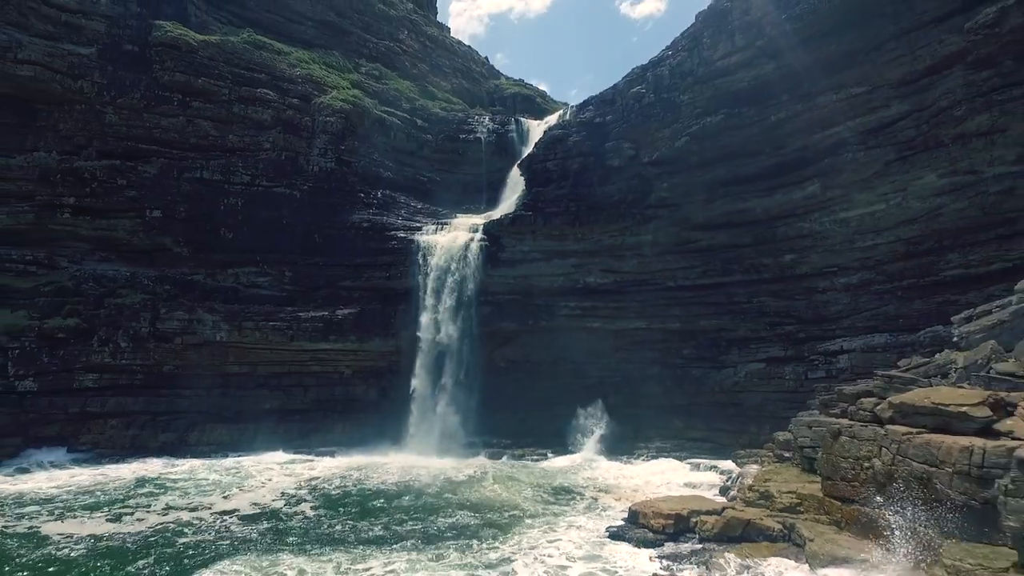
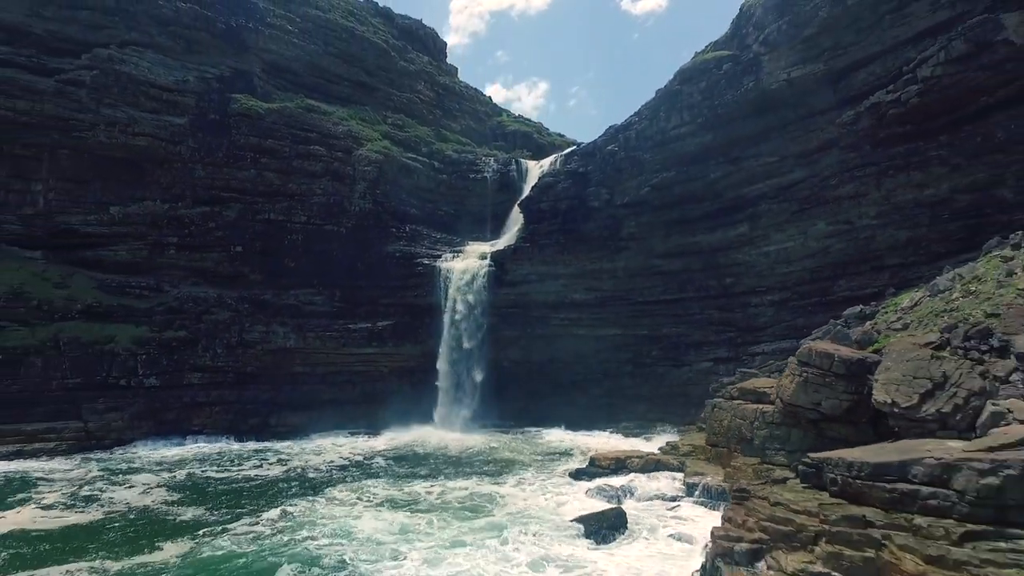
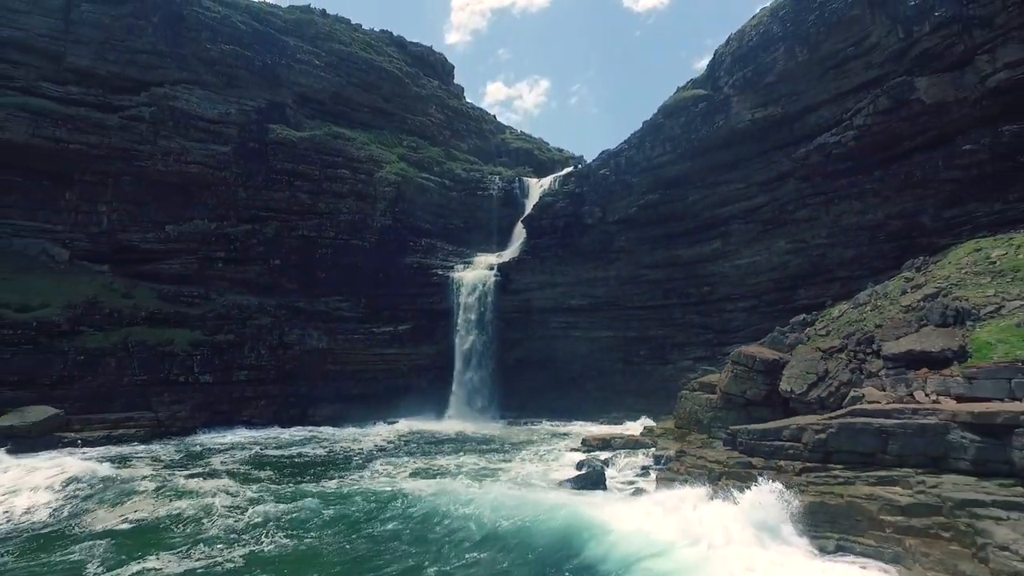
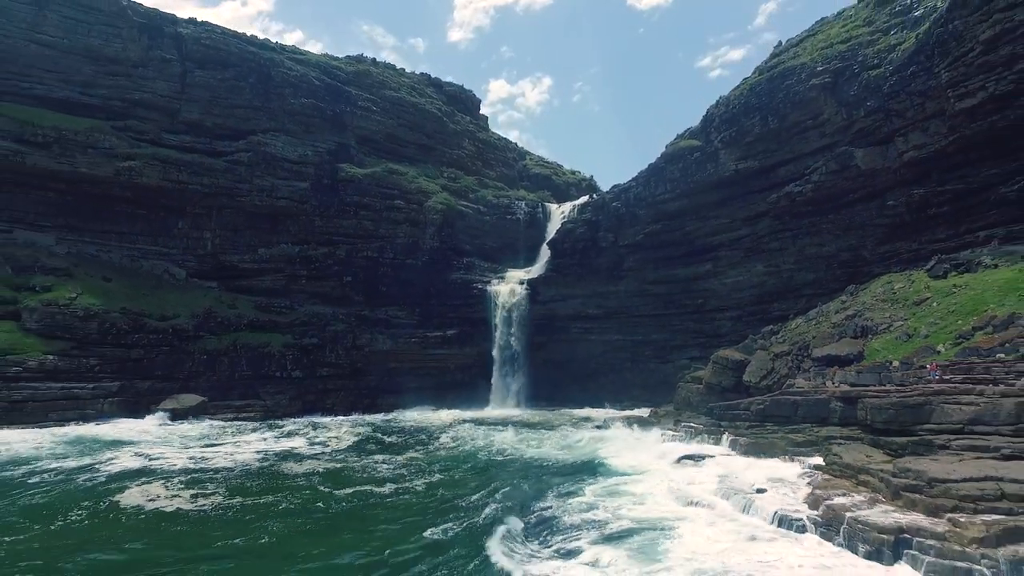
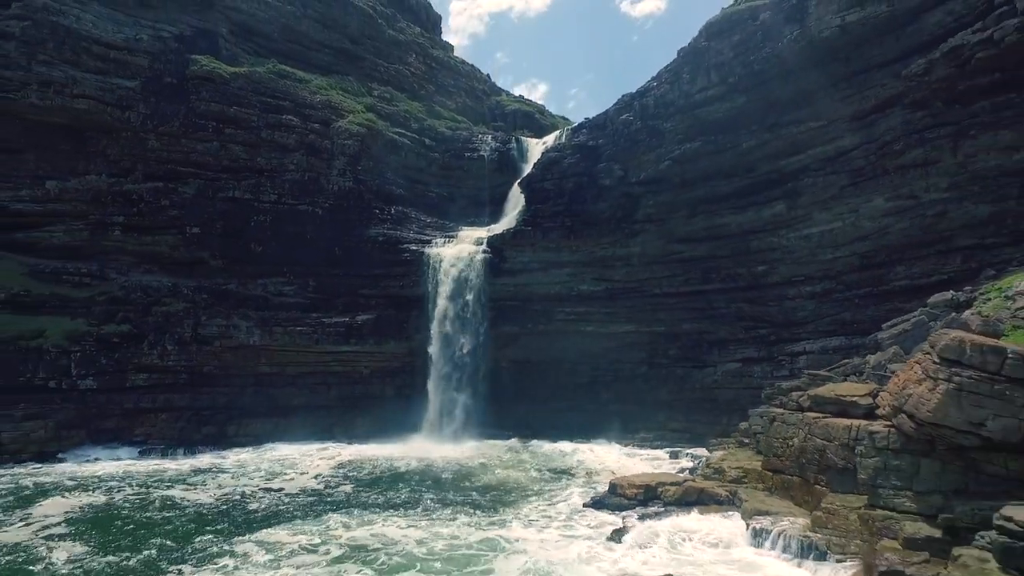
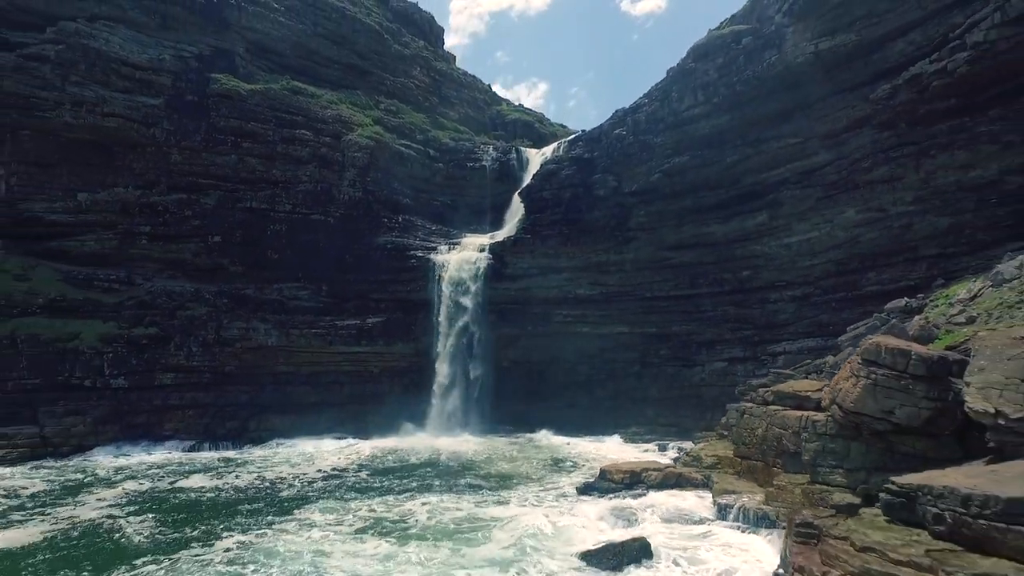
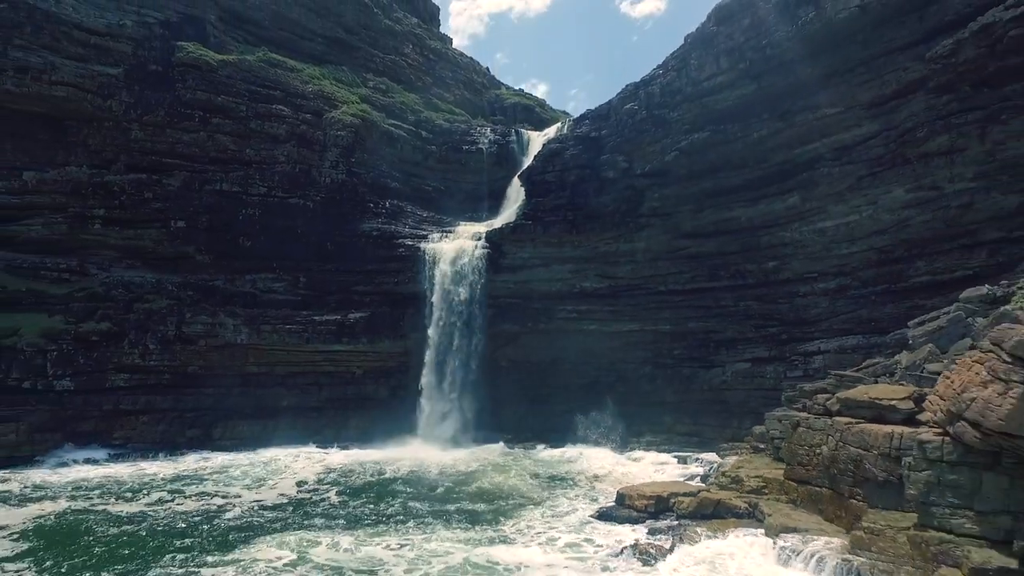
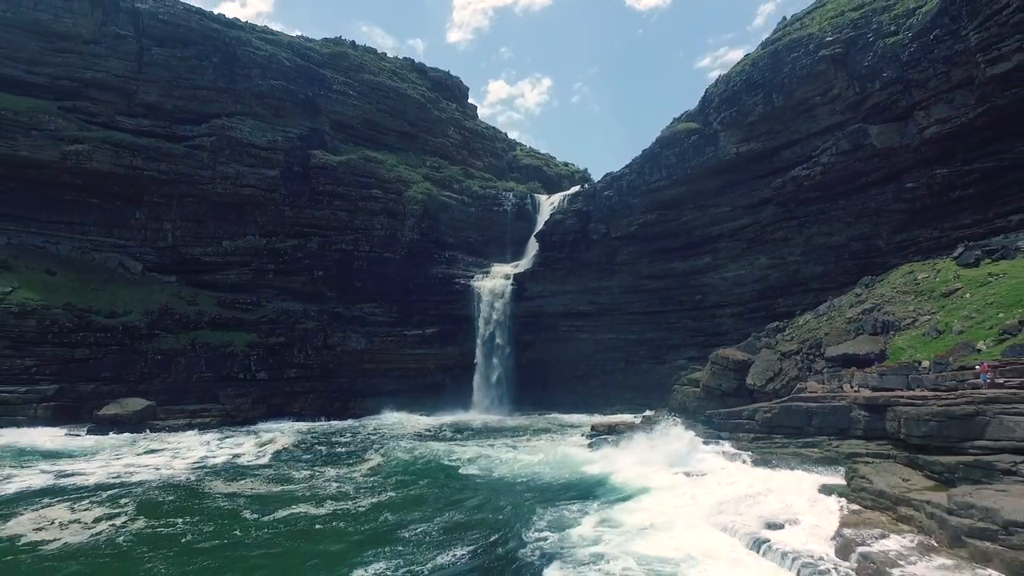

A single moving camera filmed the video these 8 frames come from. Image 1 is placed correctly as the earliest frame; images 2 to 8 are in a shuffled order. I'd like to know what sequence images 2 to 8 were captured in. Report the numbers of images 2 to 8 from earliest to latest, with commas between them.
7, 5, 6, 2, 3, 8, 4
